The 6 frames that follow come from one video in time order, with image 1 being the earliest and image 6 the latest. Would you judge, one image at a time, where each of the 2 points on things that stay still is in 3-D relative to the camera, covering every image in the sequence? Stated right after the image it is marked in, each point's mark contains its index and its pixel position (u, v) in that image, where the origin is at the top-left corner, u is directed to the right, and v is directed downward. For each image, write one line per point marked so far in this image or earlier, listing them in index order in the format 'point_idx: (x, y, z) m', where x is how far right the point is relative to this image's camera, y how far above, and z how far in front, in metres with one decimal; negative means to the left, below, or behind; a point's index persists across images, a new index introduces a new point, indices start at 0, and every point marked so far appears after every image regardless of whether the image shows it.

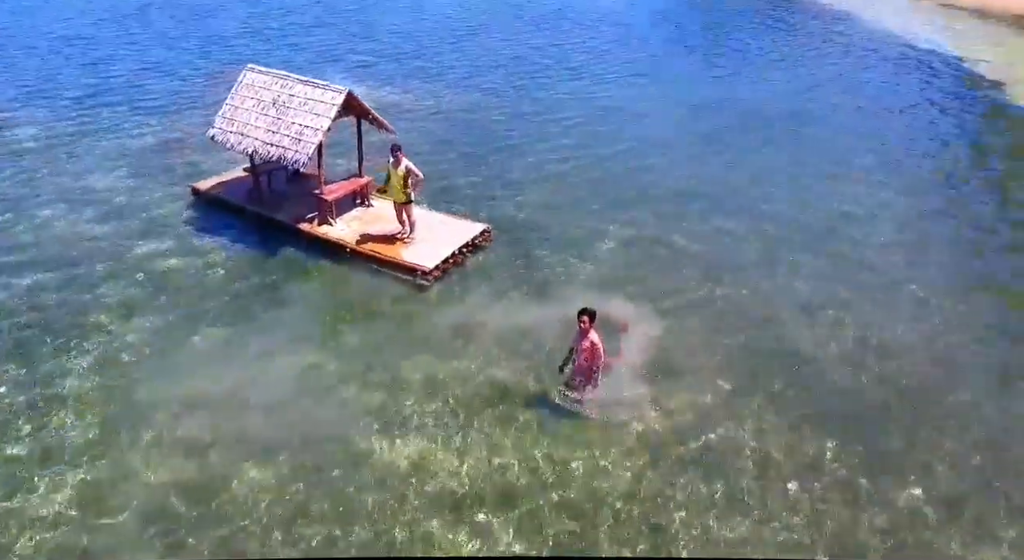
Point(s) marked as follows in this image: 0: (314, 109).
0: (-4.1, +3.5, +12.4) m
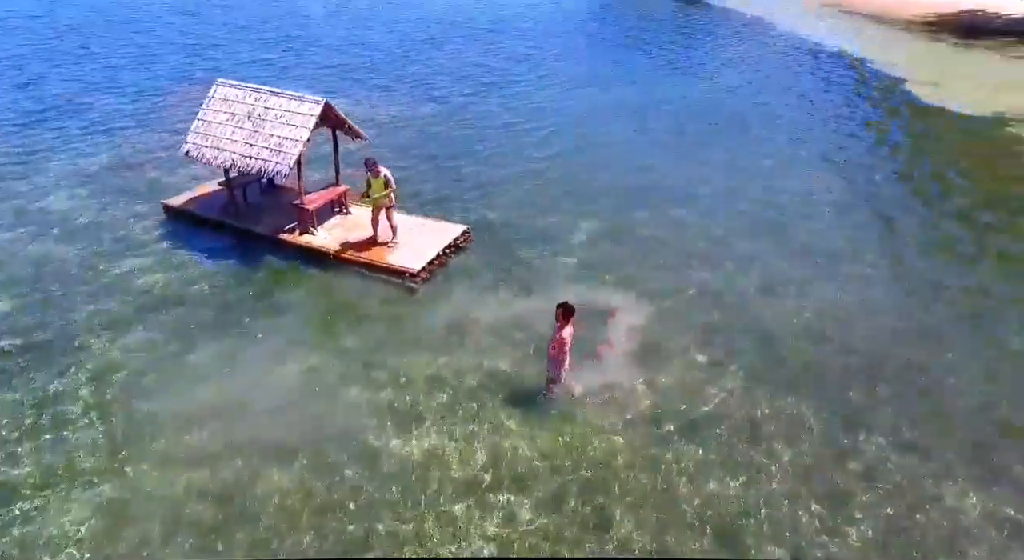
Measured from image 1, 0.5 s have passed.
0: (-4.6, +3.3, +12.6) m
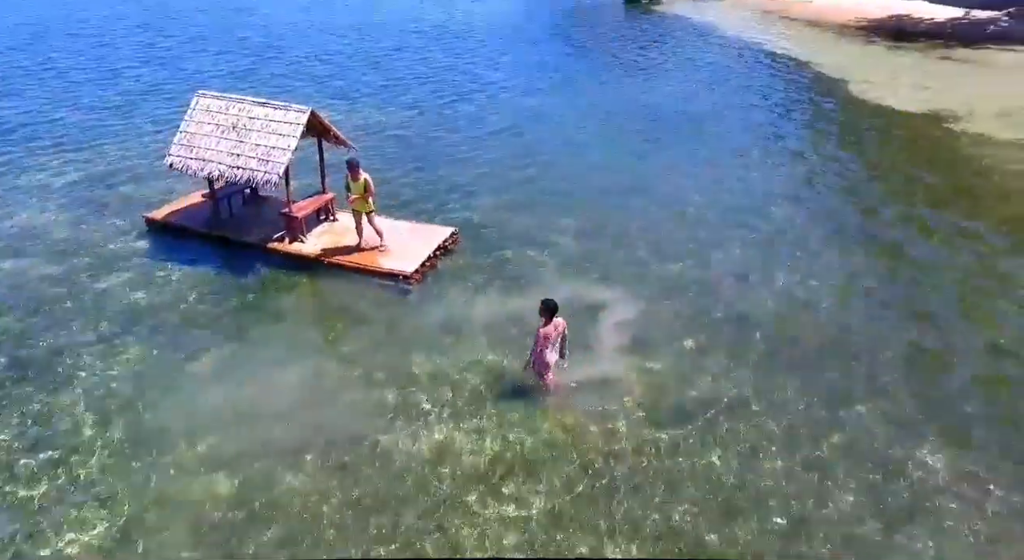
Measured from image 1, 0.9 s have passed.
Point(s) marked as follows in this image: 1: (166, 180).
0: (-4.9, +3.2, +12.7) m
1: (-9.3, +2.7, +16.3) m
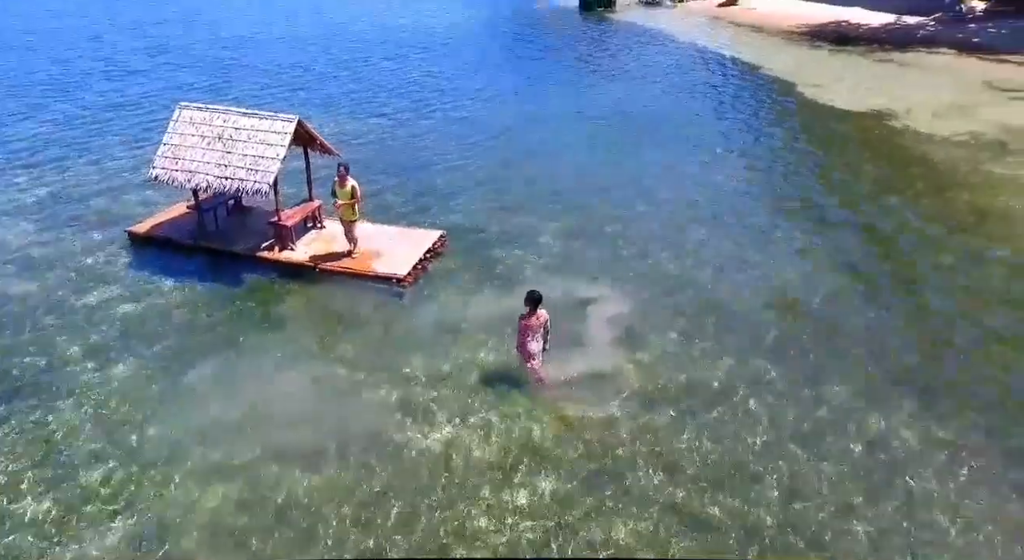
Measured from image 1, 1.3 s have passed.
0: (-5.2, +3.0, +12.7) m
1: (-9.8, +2.3, +16.1) m
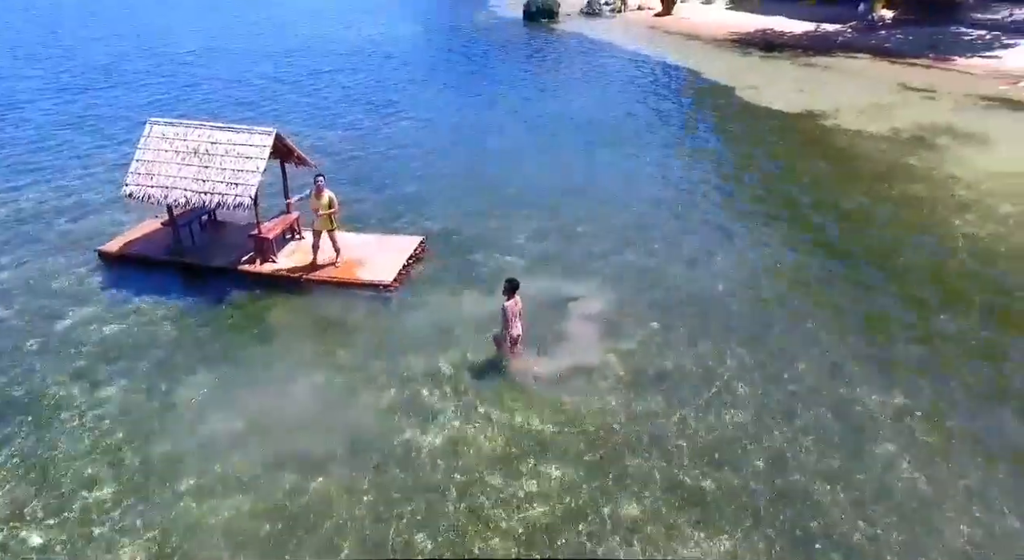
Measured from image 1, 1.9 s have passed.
0: (-5.7, +2.7, +12.7) m
1: (-10.5, +1.8, +15.6) m
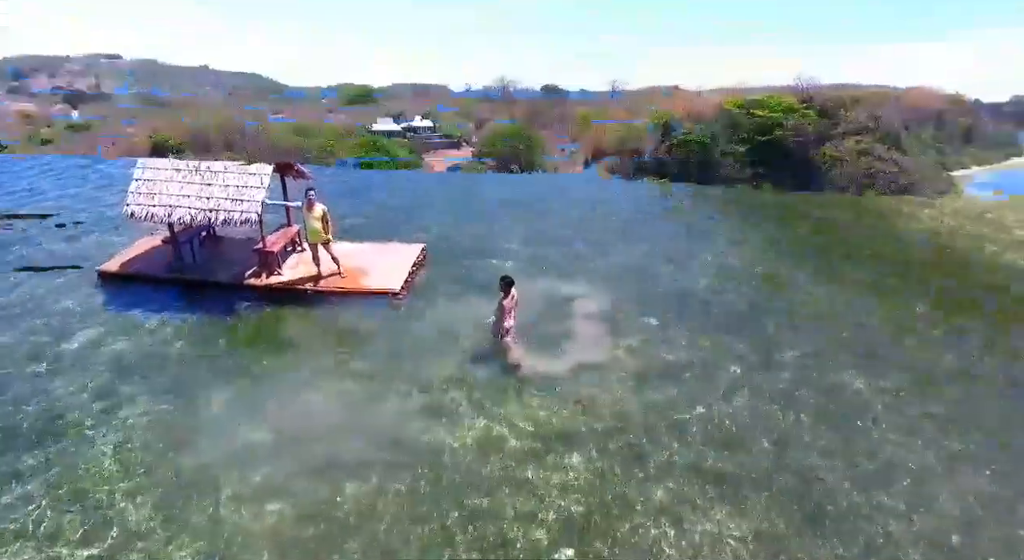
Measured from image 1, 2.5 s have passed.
0: (-5.7, +2.4, +12.8) m
1: (-10.6, +1.2, +15.3) m
